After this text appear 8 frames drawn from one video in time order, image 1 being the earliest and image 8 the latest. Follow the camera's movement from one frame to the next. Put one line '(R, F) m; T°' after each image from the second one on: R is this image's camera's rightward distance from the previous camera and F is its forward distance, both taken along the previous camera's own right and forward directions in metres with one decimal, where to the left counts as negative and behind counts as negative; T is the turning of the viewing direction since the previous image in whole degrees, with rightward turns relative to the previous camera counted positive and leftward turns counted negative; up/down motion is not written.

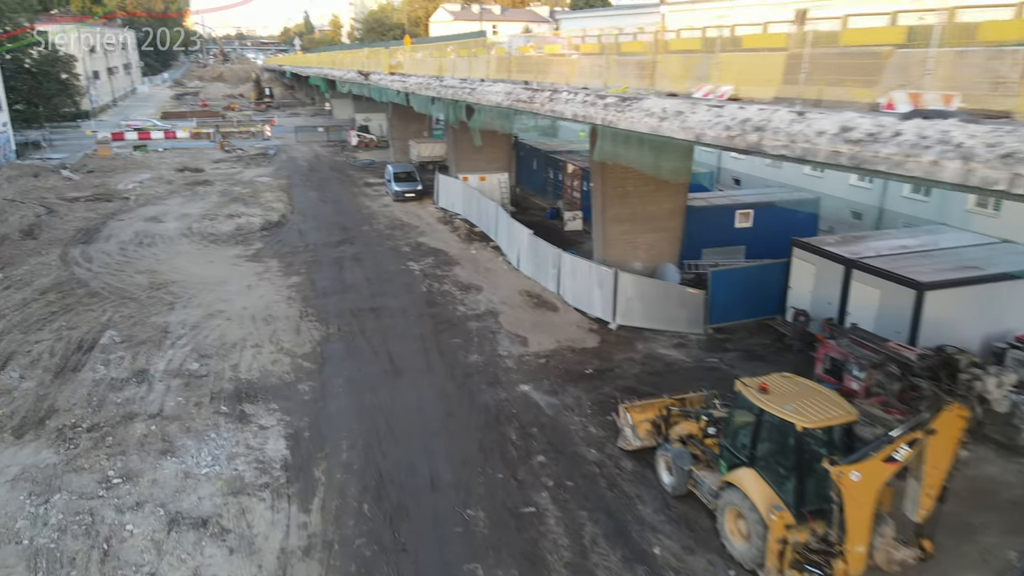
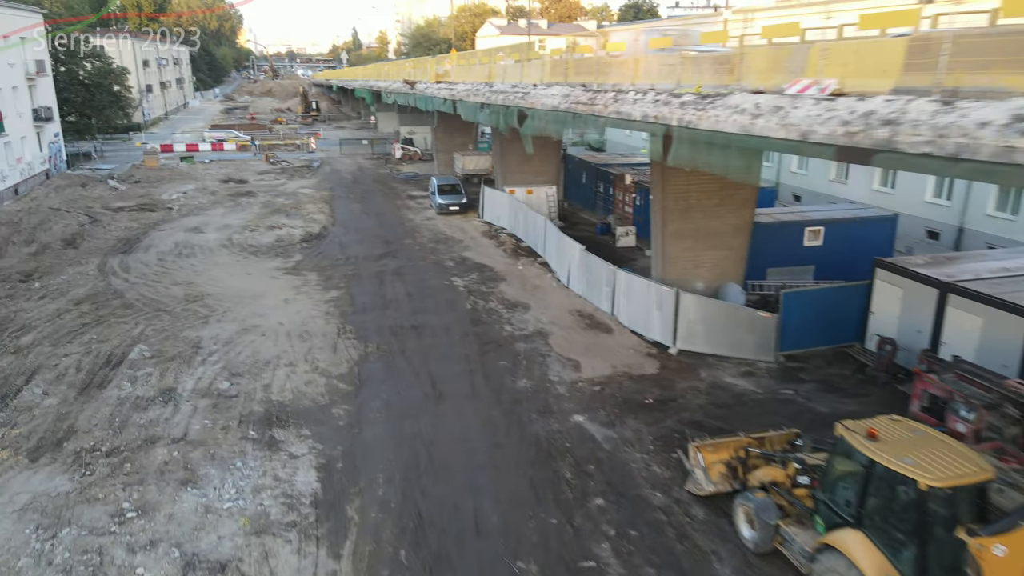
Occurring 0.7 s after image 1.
(-0.2, +1.2) m; -3°
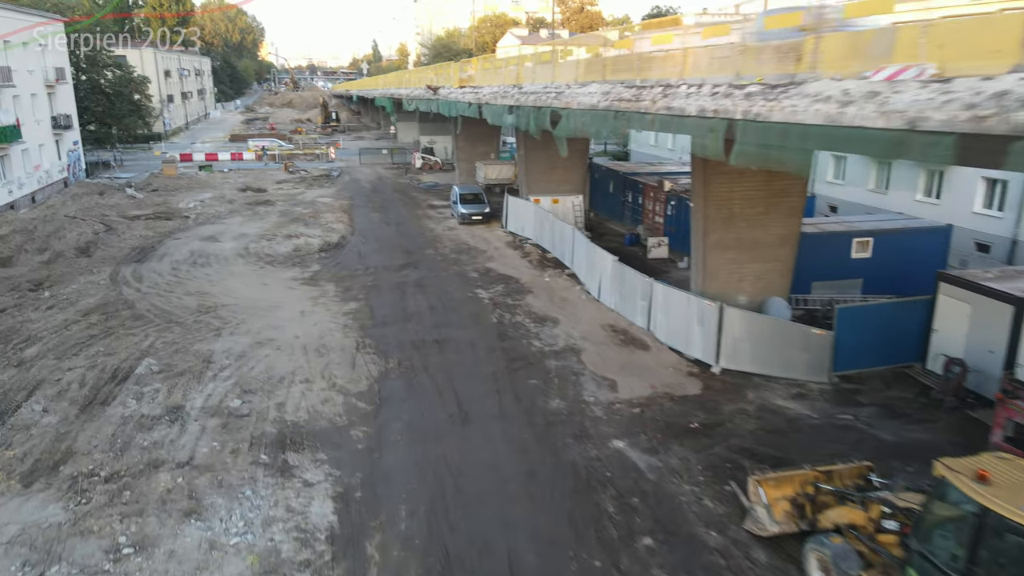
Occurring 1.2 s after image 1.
(-0.3, +1.0) m; -1°
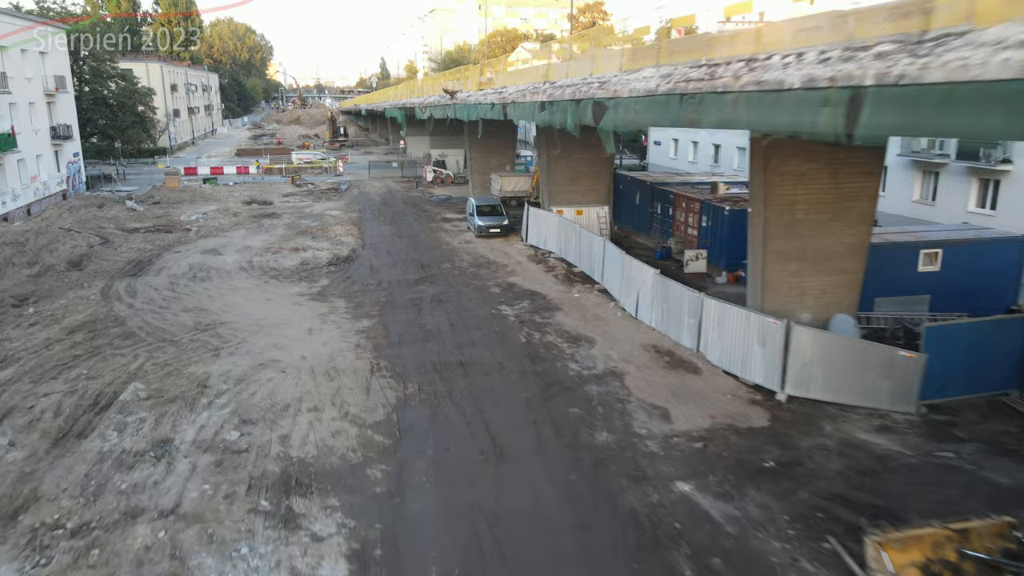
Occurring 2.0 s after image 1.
(-0.5, +1.7) m; 0°
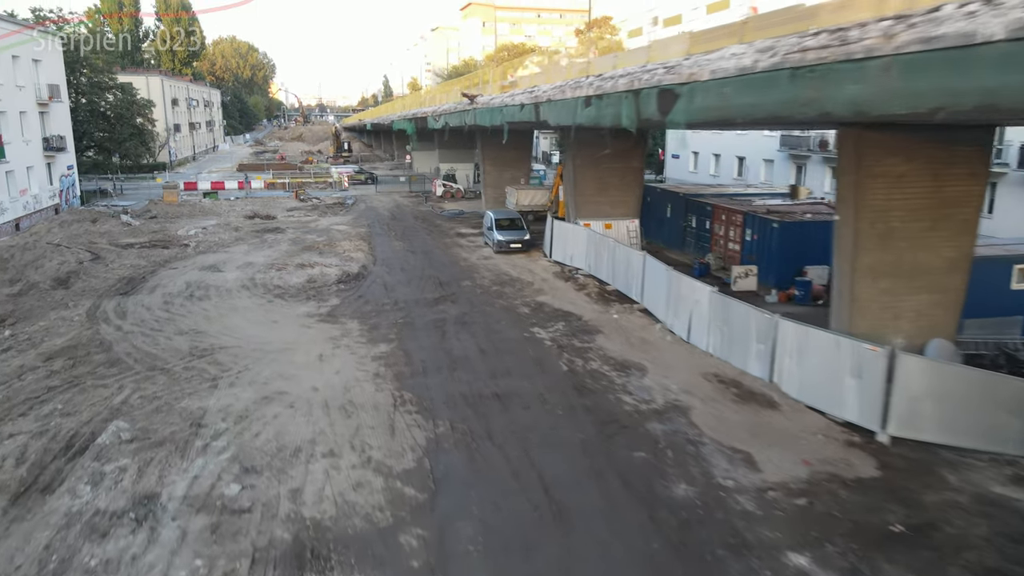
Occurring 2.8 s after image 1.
(-0.7, +1.9) m; 0°
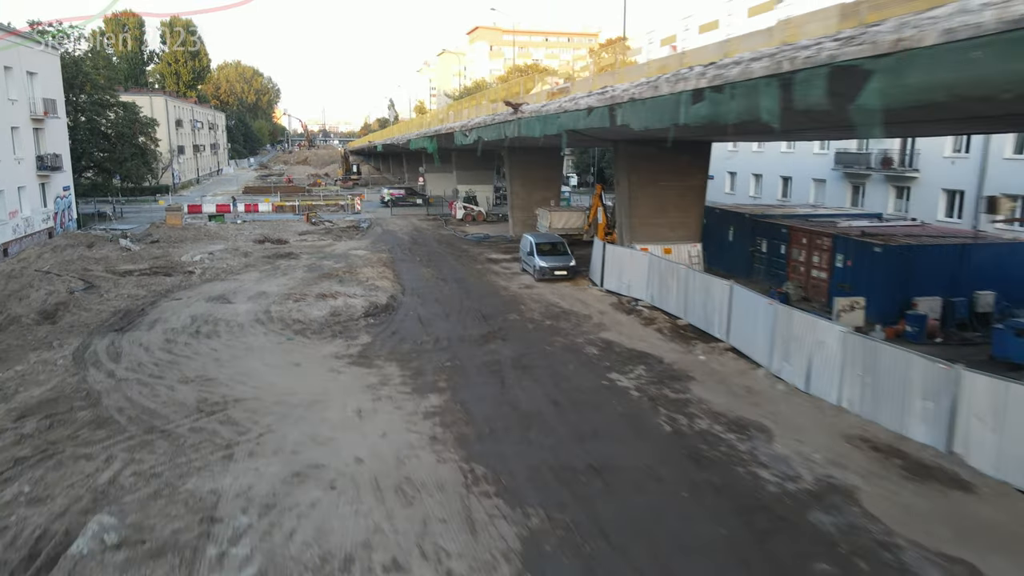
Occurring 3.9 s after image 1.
(-1.3, +2.7) m; 0°
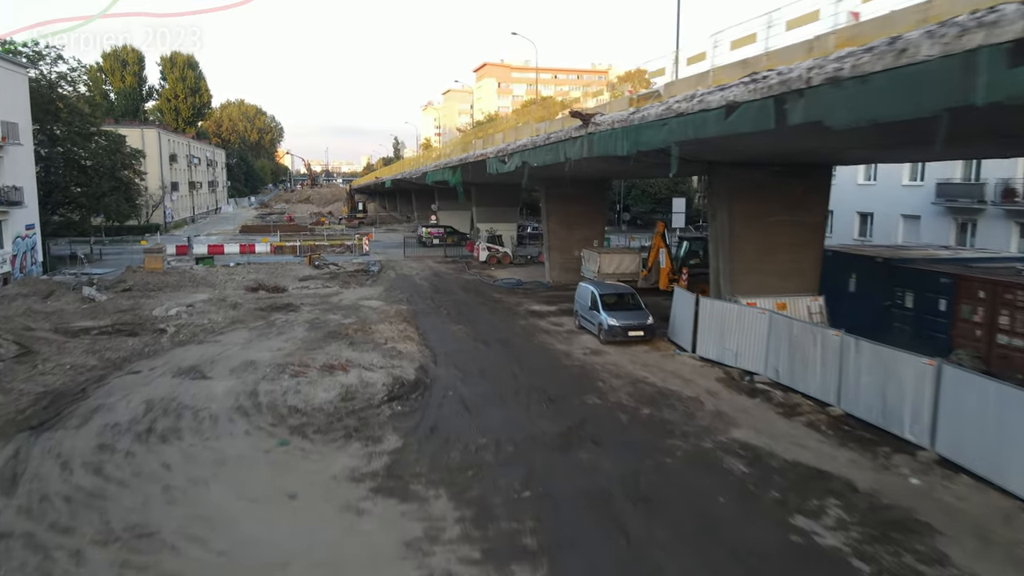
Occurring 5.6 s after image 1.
(-1.4, +4.9) m; 0°
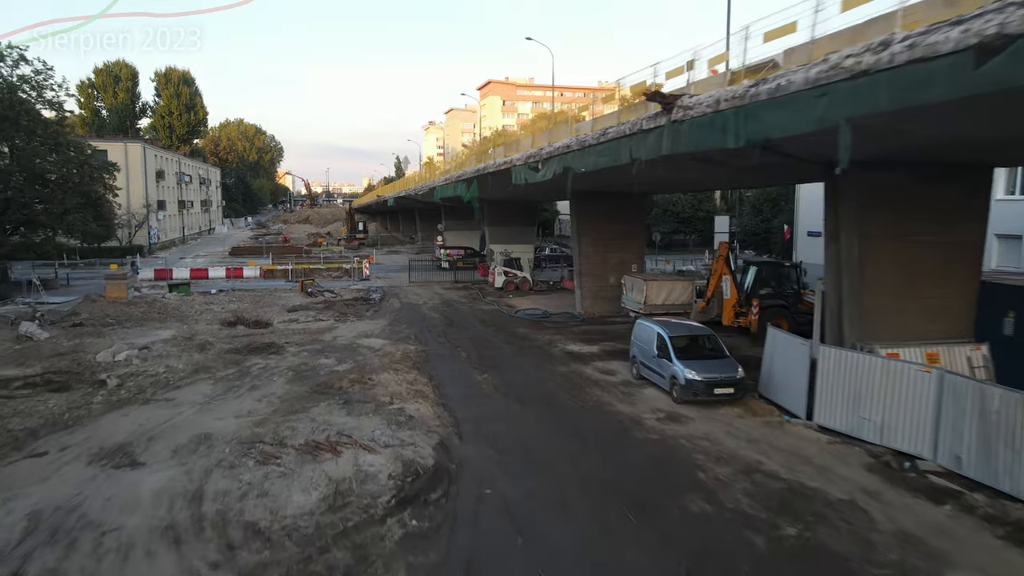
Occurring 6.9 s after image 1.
(-0.8, +4.2) m; 0°
